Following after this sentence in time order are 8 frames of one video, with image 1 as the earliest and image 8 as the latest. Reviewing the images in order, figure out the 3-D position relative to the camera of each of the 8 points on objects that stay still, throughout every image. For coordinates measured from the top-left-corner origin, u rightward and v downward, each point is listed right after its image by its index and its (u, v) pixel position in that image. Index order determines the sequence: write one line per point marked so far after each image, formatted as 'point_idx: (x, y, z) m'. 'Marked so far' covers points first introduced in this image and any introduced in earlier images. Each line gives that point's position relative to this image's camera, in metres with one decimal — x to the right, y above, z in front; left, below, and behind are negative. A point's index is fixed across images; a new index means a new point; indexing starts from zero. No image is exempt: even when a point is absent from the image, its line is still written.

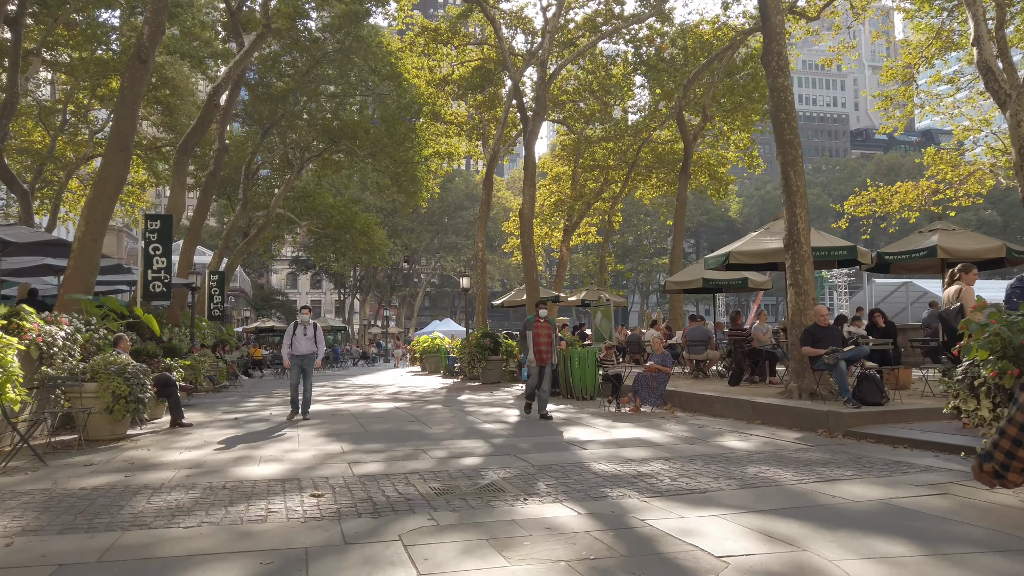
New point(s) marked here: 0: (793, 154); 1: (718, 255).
0: (+4.1, +2.0, +11.1) m
1: (+3.5, +0.6, +12.6) m
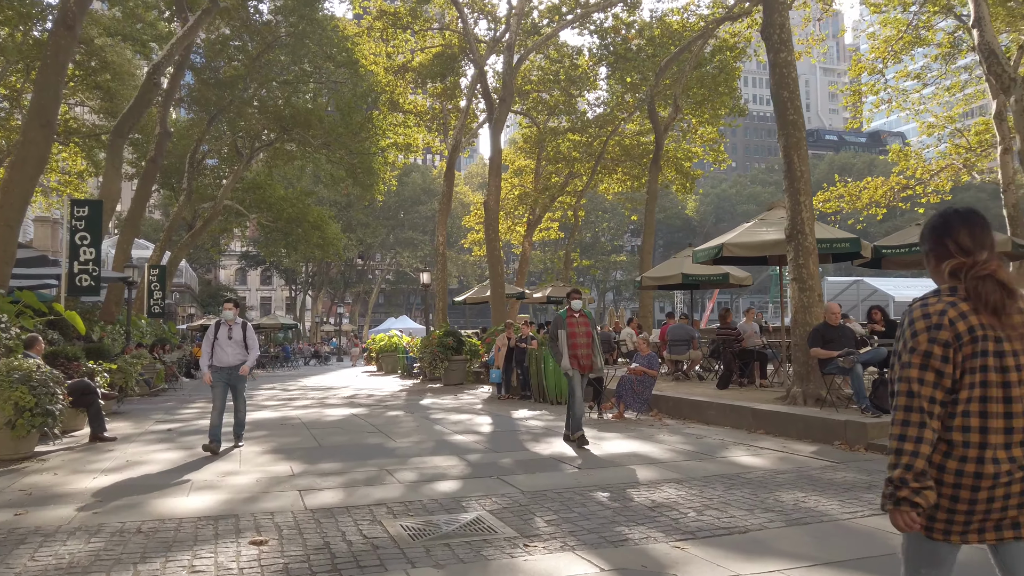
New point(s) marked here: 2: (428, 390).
0: (+3.8, +2.0, +10.1) m
1: (+3.0, +0.6, +11.5) m
2: (-2.1, -2.5, +18.9) m
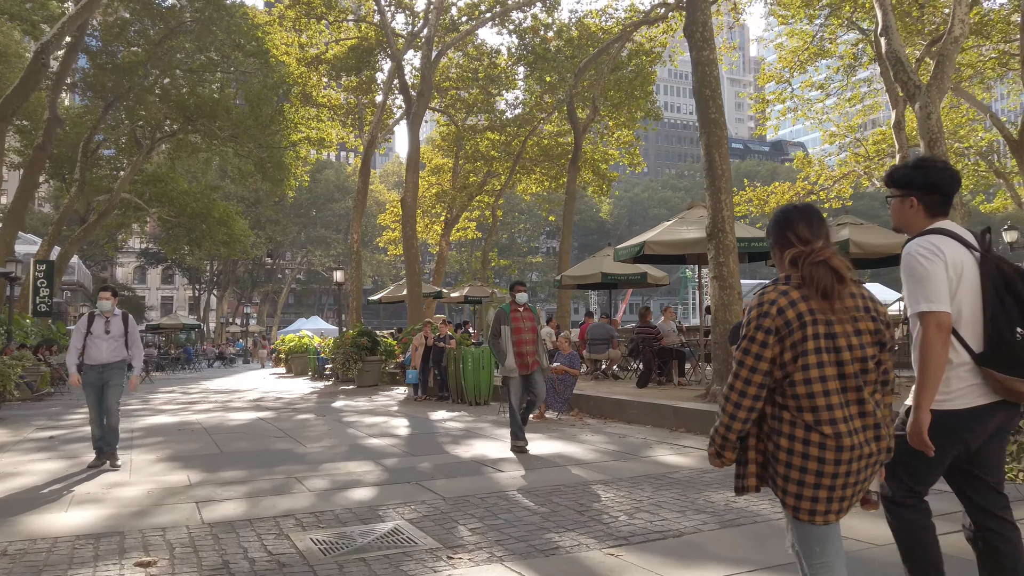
0: (+2.8, +2.1, +10.1) m
1: (+1.8, +0.6, +11.5) m
2: (-4.1, -2.5, +18.2) m
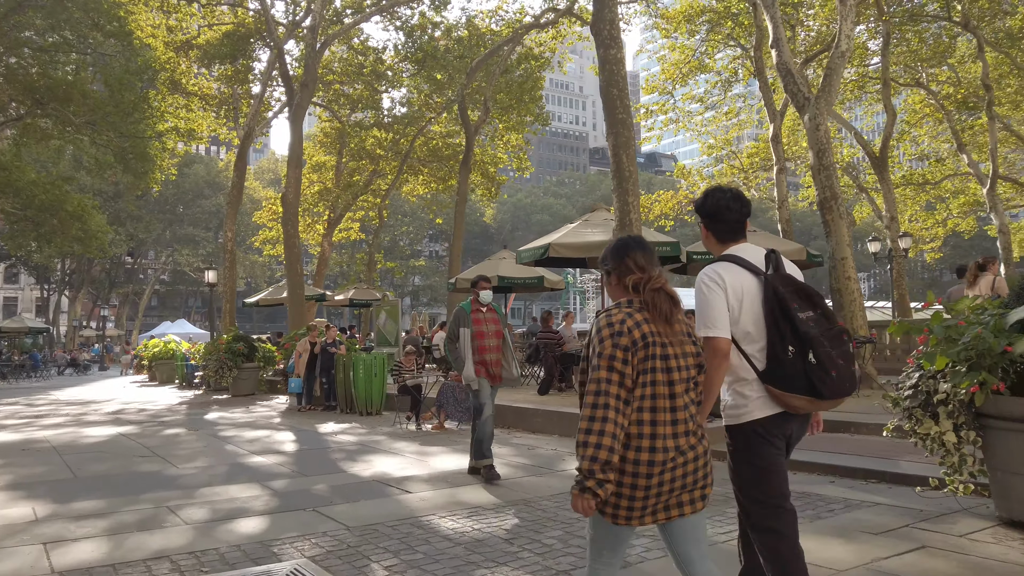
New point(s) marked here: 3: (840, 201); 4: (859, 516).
0: (+1.5, +2.0, +9.9) m
1: (+0.4, +0.6, +11.1) m
2: (-6.6, -2.5, +16.7) m
3: (+5.3, +1.4, +12.3) m
4: (+2.2, -1.5, +4.9) m
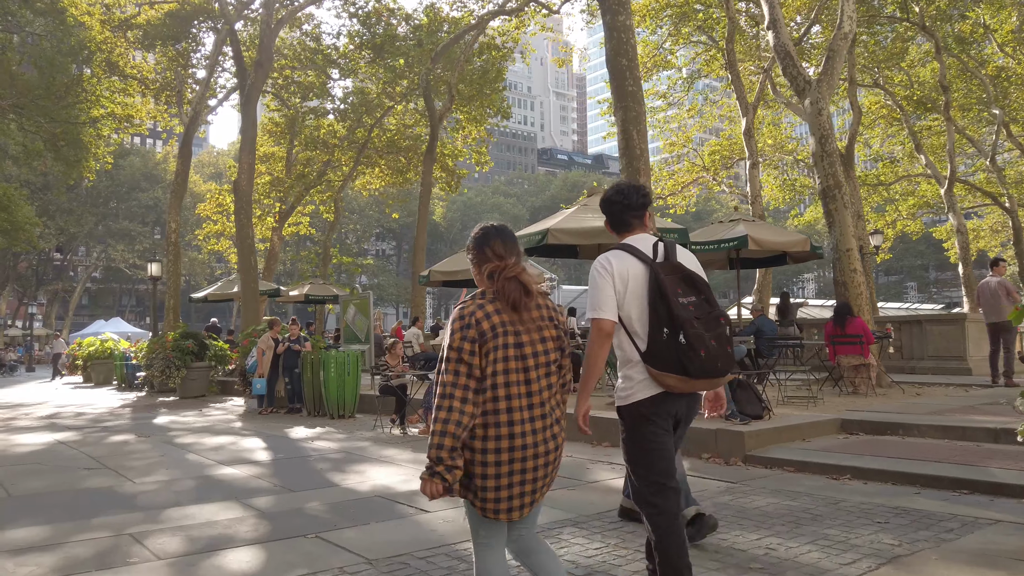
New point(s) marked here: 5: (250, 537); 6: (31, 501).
0: (+1.5, +2.1, +9.1) m
1: (+0.3, +0.7, +10.1) m
2: (-7.1, -2.3, +15.3) m
3: (+5.1, +1.5, +11.7) m
4: (+2.6, -1.3, +4.1) m
5: (-1.6, -1.5, +4.7) m
6: (-3.7, -1.6, +5.8) m
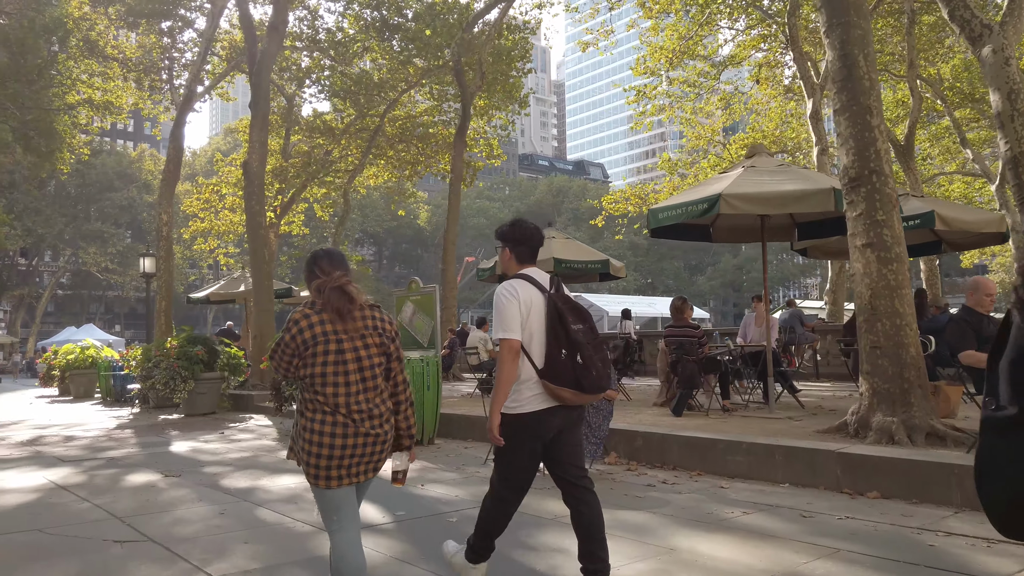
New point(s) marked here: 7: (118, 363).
0: (+3.1, +2.3, +6.7) m
1: (+1.8, +0.9, +7.7) m
2: (-5.8, -2.3, +12.6) m
3: (+6.6, +1.6, +9.5) m
4: (+4.3, -1.2, +1.8) m
5: (+0.1, -1.4, +2.2) m
6: (-2.0, -1.5, +3.2) m
7: (-9.4, -1.8, +18.0) m
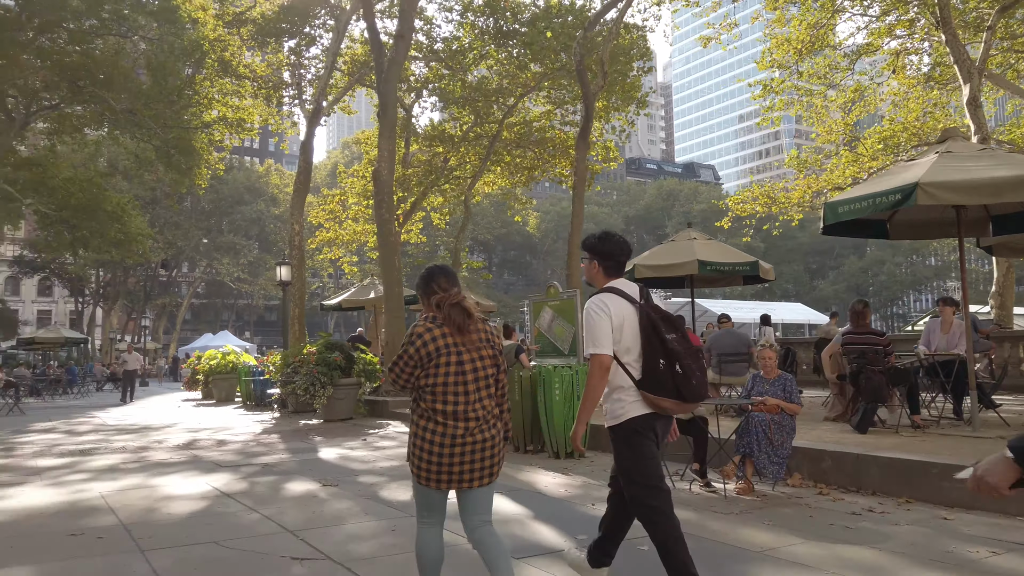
0: (+4.4, +2.3, +5.7) m
1: (+3.3, +0.8, +6.9) m
2: (-3.5, -2.4, +12.7) m
3: (+8.3, +1.6, +8.0) m
4: (+5.0, -1.1, +0.6) m
5: (+0.9, -1.3, +1.7) m
6: (-1.1, -1.5, +3.0) m
7: (-6.3, -2.0, +18.7) m
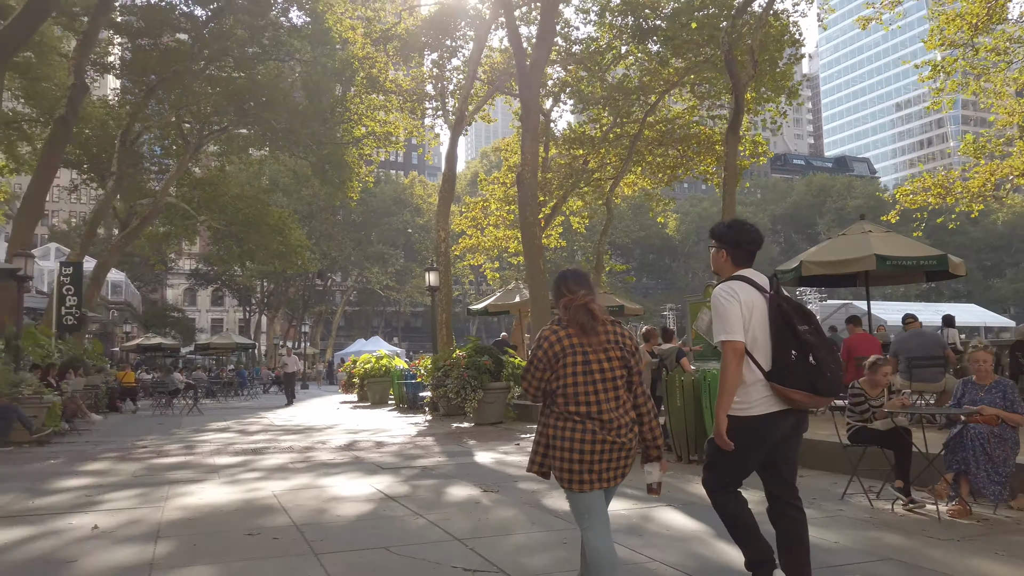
0: (+5.5, +2.4, +4.5) m
1: (+4.7, +0.9, +5.9) m
2: (-0.9, -2.4, +12.8) m
3: (+9.8, +1.8, +6.0) m
4: (+5.2, -1.0, -0.6) m
5: (+1.4, -1.3, +1.1) m
6: (-0.3, -1.4, +2.7) m
7: (-2.6, -2.1, +19.1) m
